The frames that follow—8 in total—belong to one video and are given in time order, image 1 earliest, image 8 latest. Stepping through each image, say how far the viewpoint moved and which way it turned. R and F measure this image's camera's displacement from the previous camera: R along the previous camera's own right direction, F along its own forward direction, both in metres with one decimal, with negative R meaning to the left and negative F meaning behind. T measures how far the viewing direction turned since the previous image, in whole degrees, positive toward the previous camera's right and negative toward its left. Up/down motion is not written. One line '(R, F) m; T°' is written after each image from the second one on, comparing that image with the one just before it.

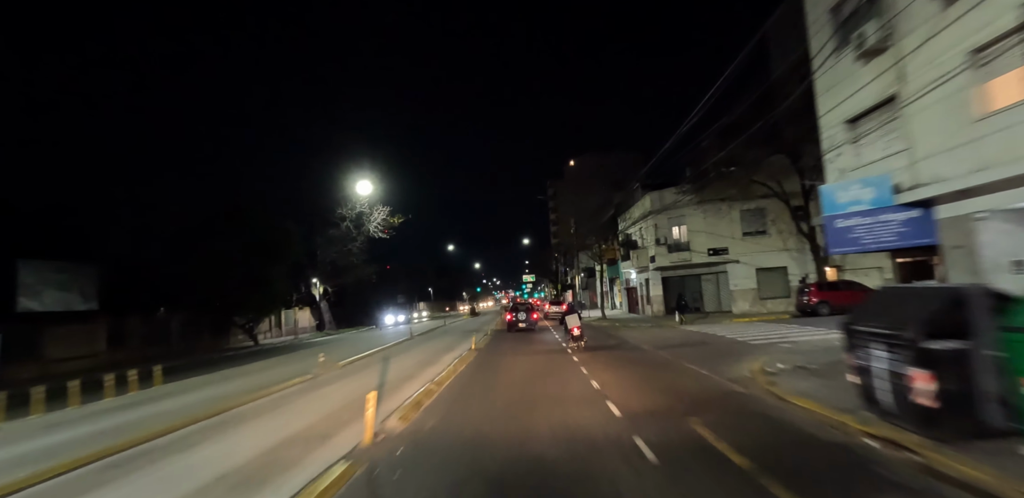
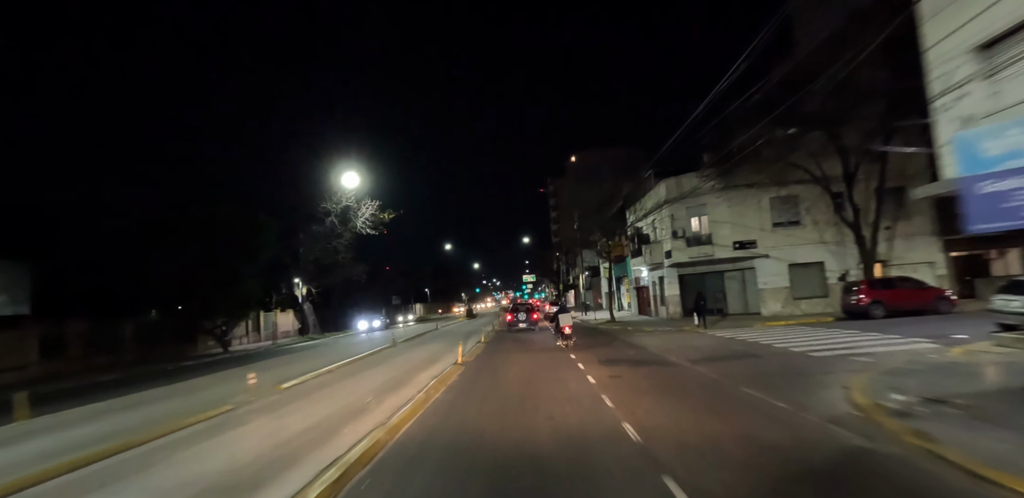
(+0.1, +1.9) m; 0°
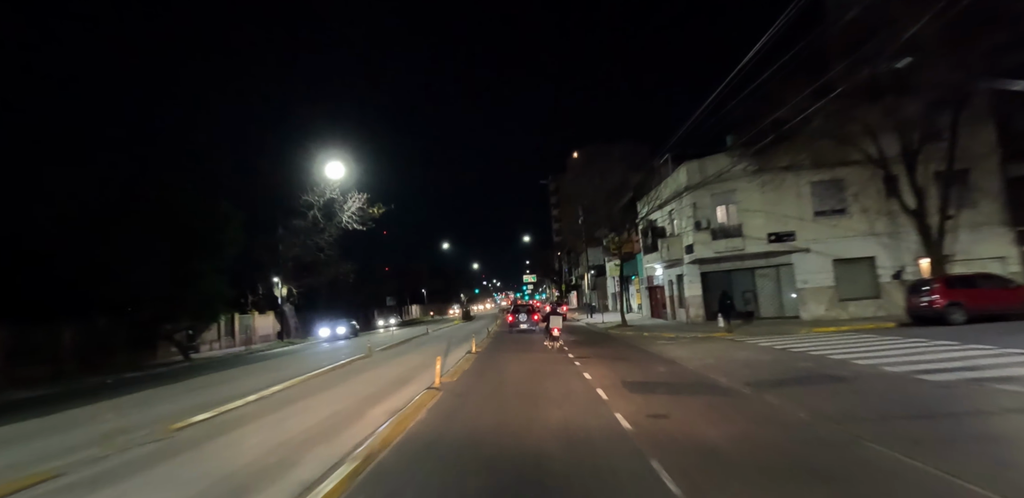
(+0.1, +1.9) m; 0°
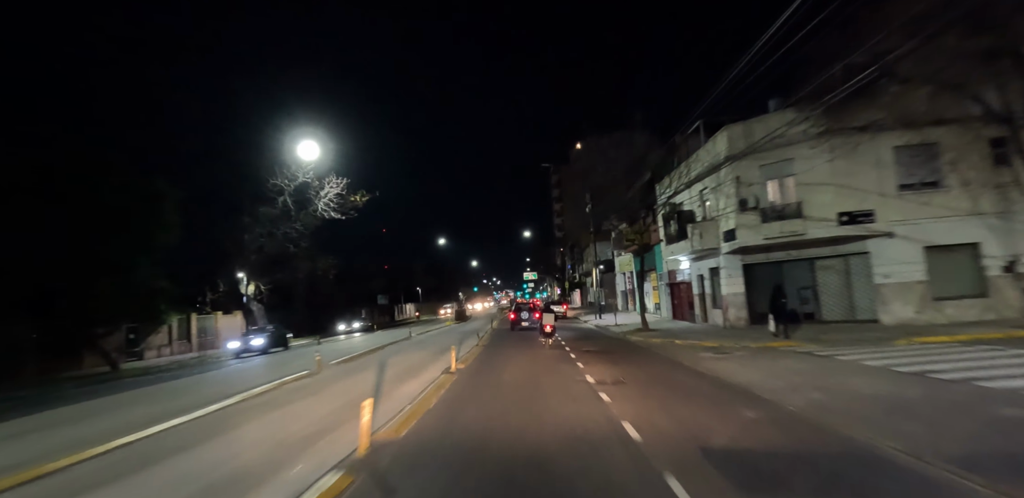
(+0.1, +2.6) m; 0°
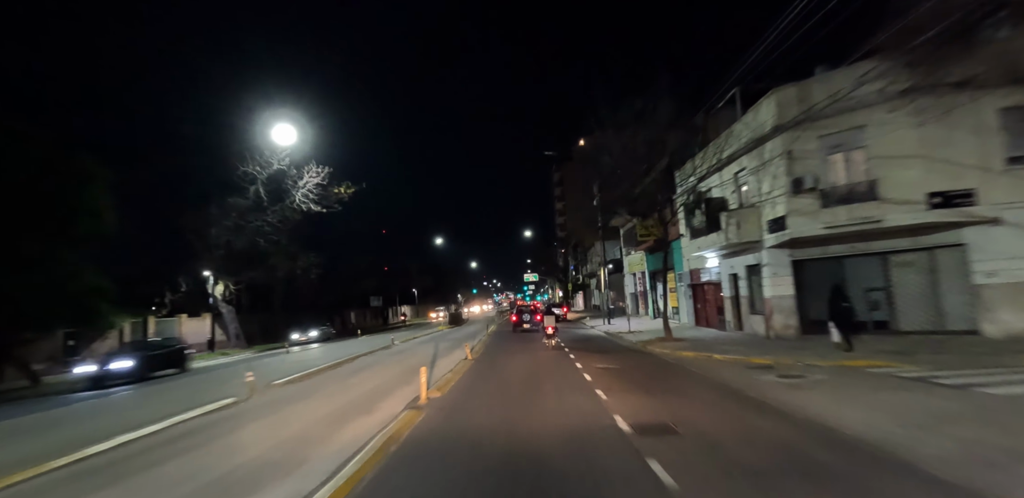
(+0.1, +2.0) m; 0°
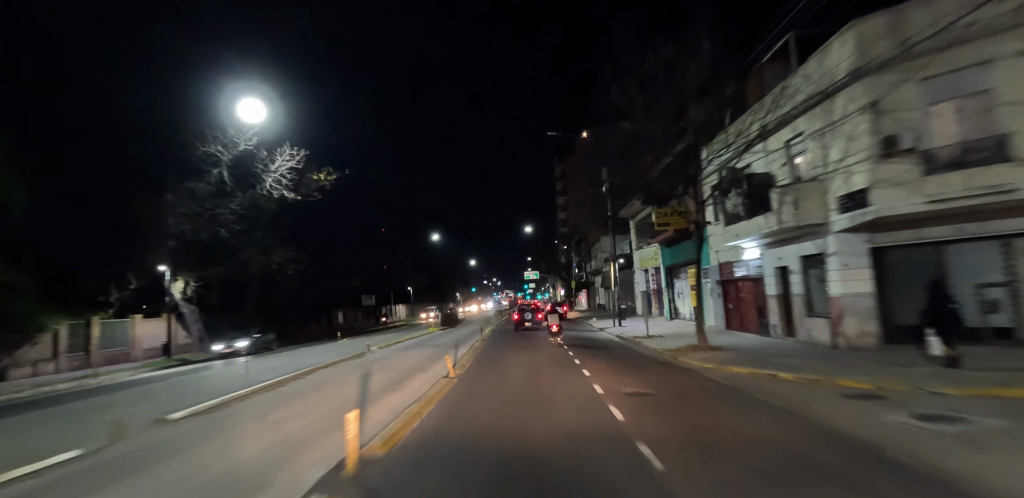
(+0.1, +2.0) m; 0°
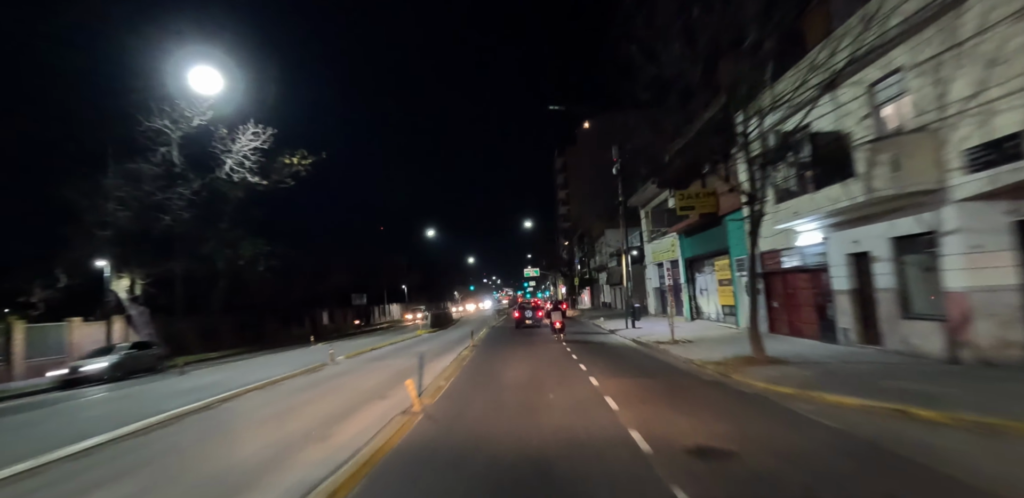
(+0.1, +2.0) m; 0°
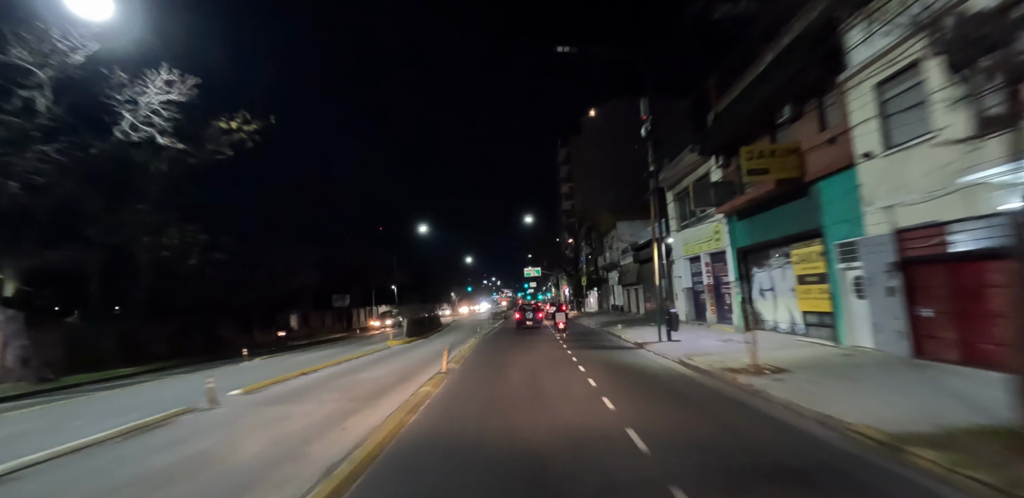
(+0.1, +3.4) m; 0°
